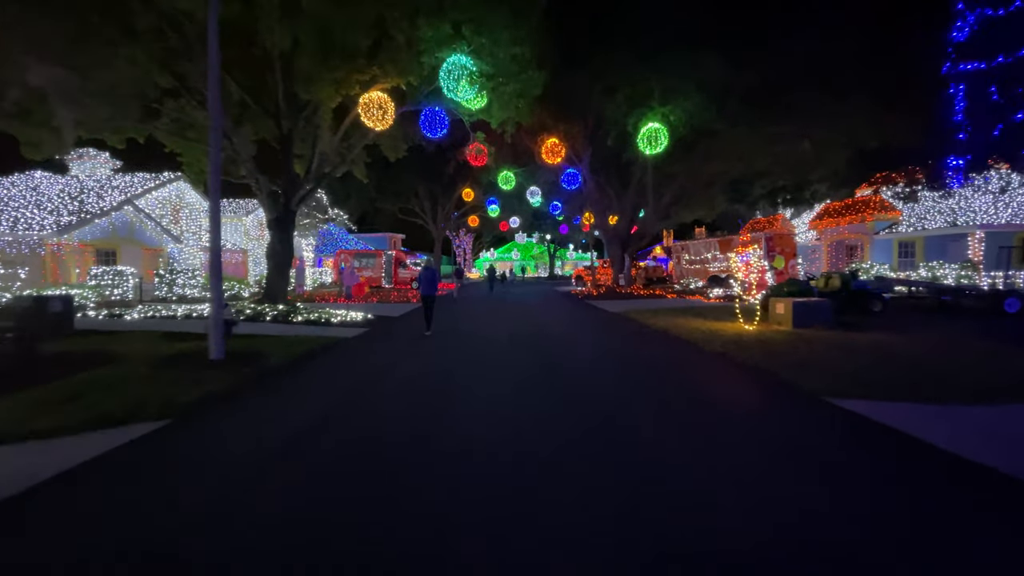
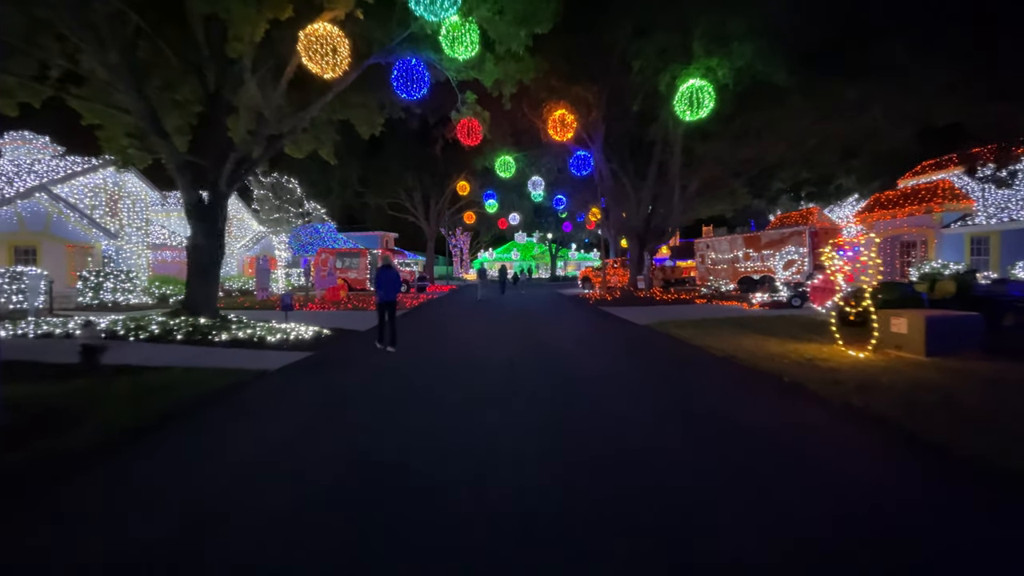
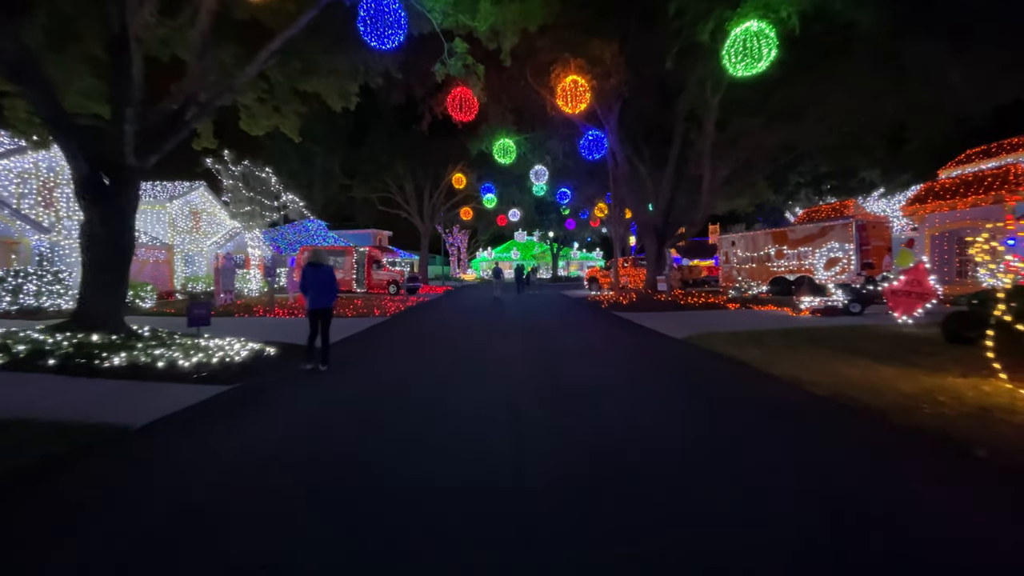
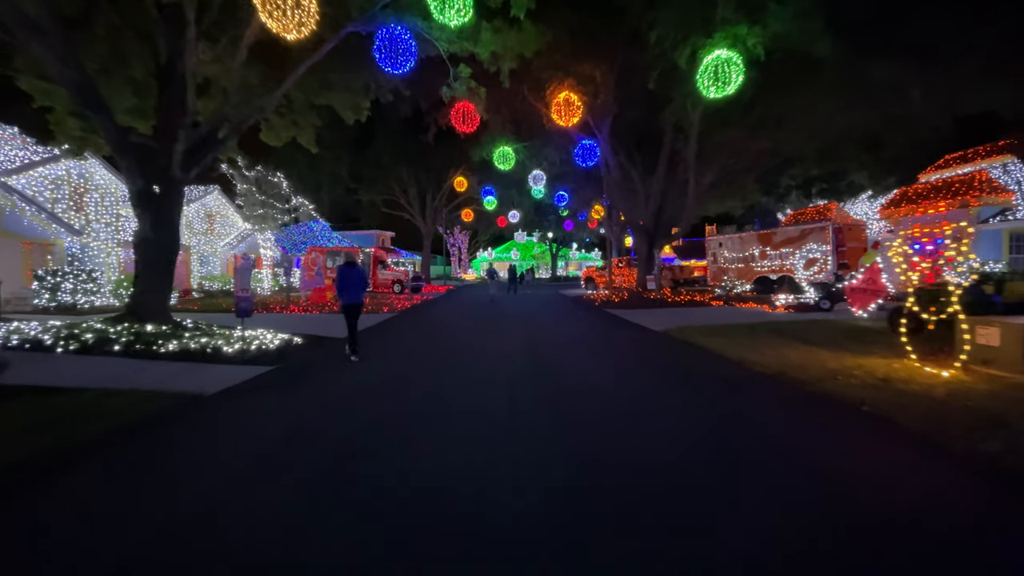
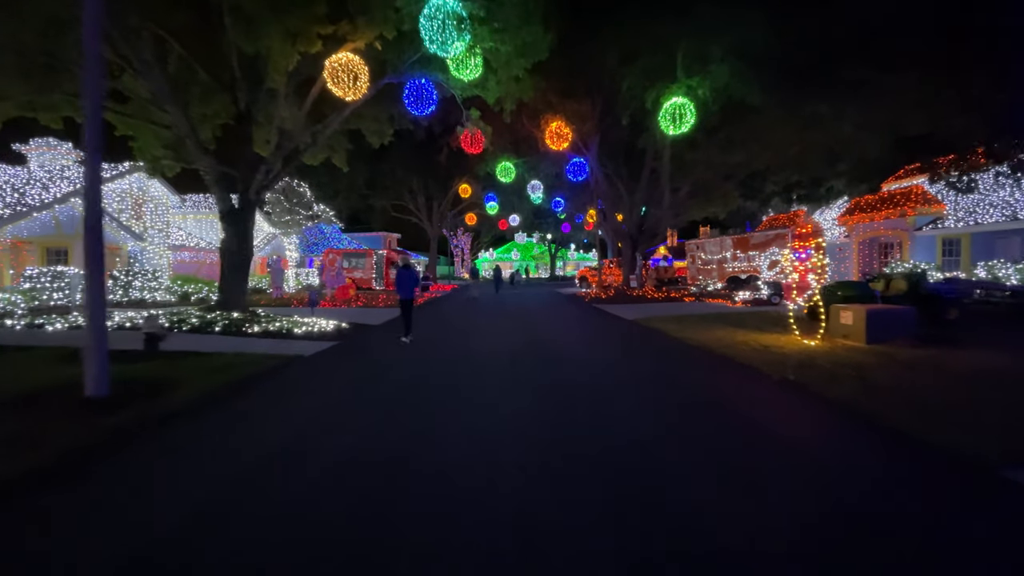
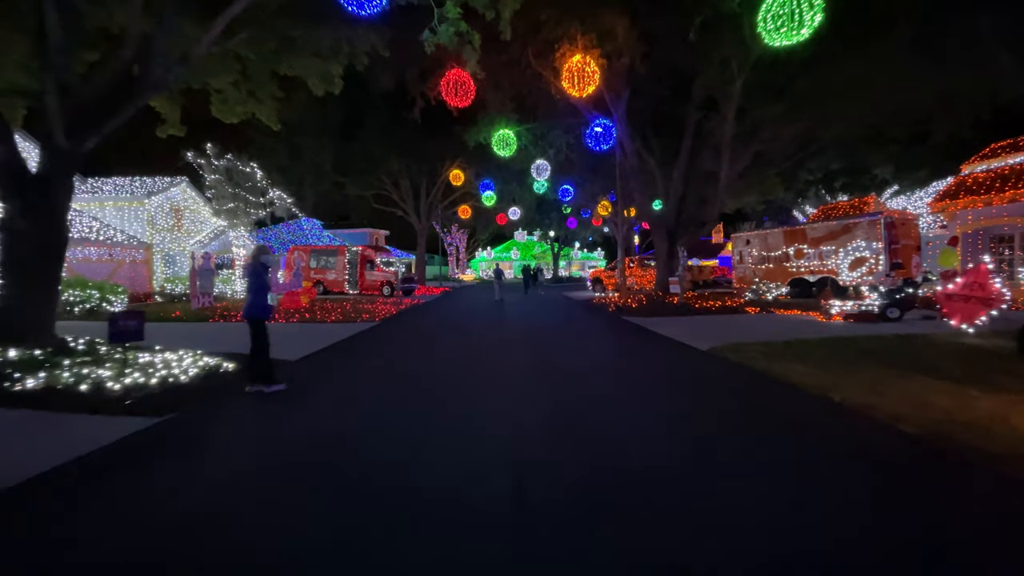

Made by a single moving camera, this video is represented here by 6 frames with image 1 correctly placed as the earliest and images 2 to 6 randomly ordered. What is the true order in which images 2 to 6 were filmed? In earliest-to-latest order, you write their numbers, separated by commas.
5, 2, 4, 3, 6
